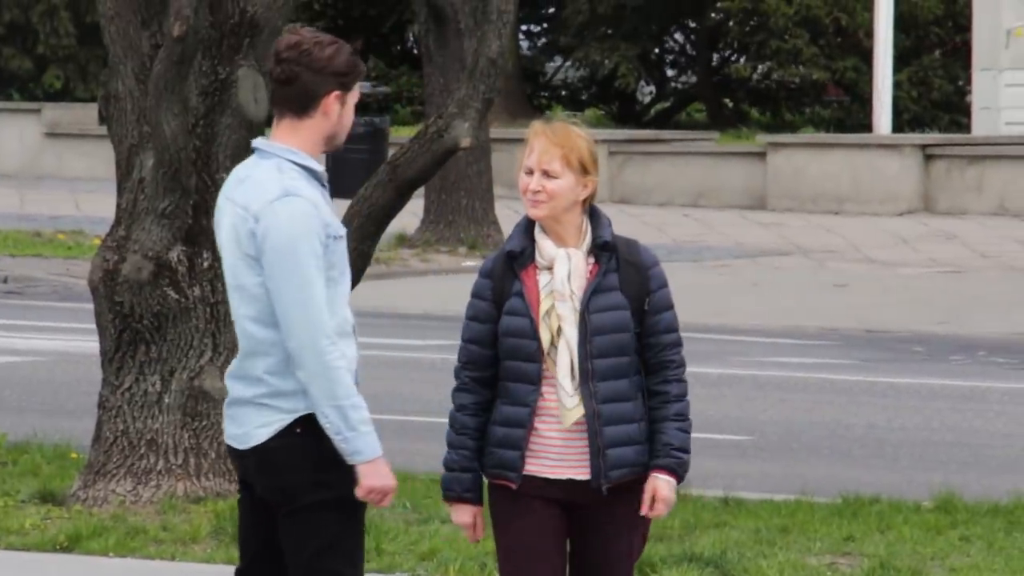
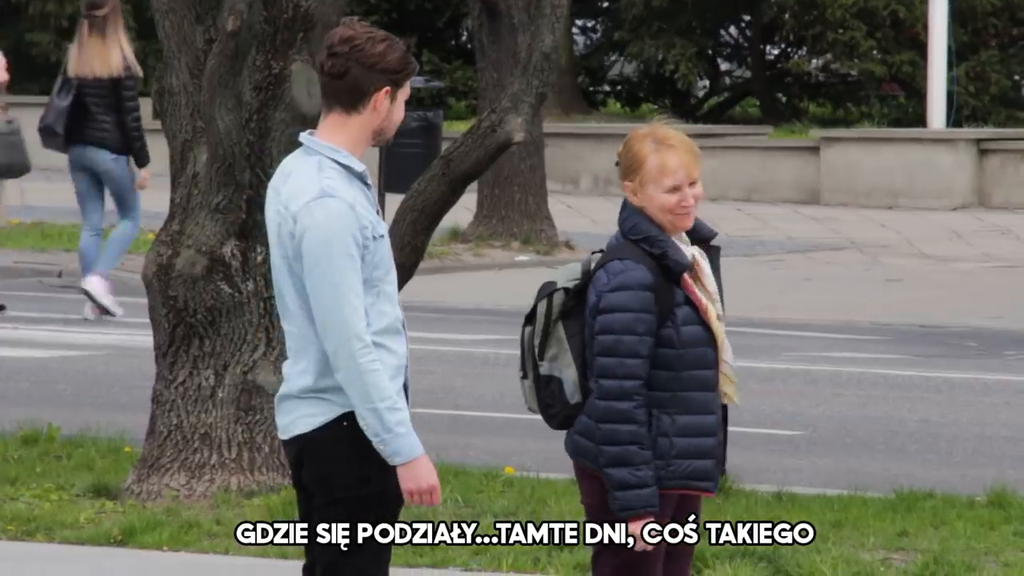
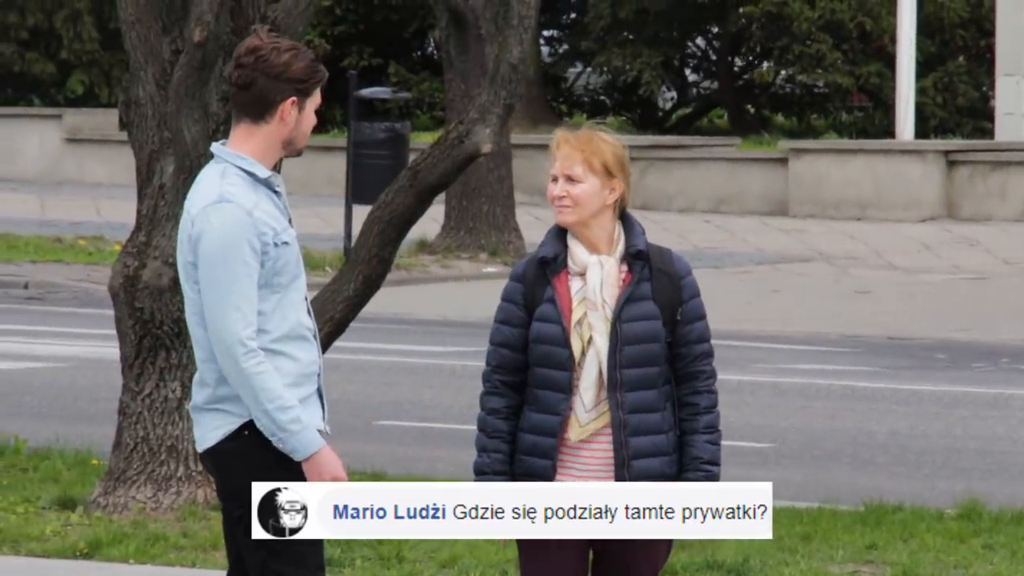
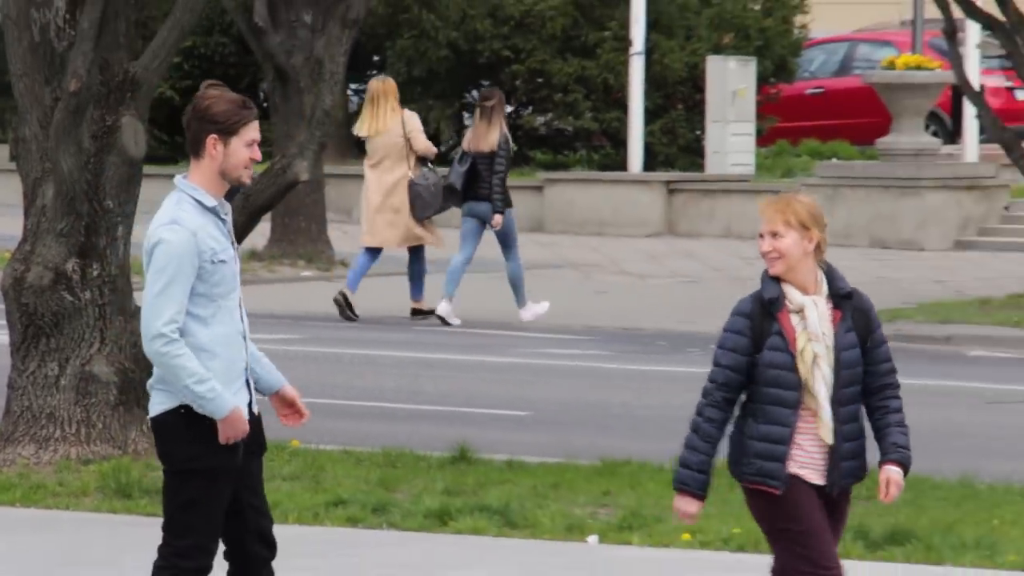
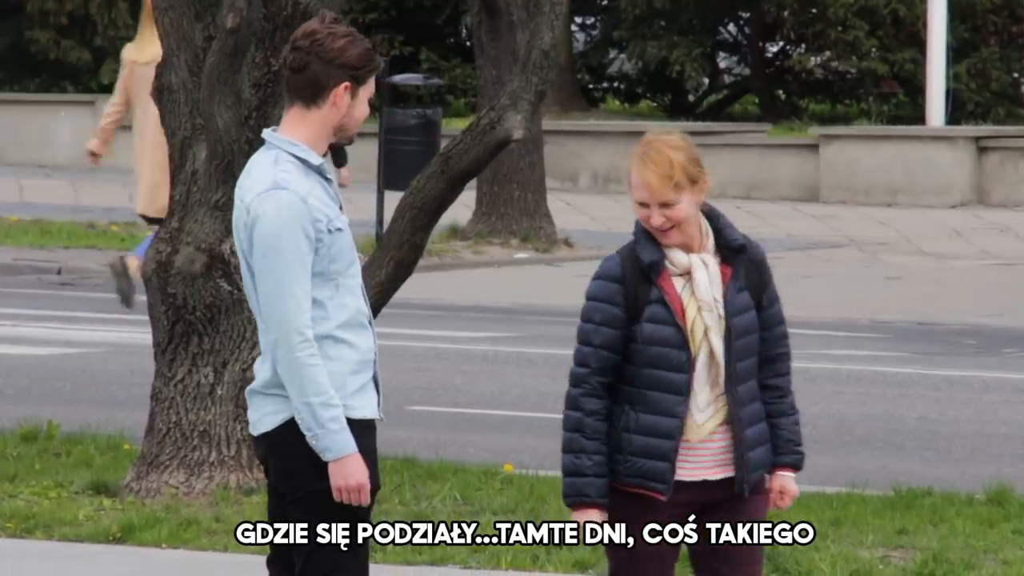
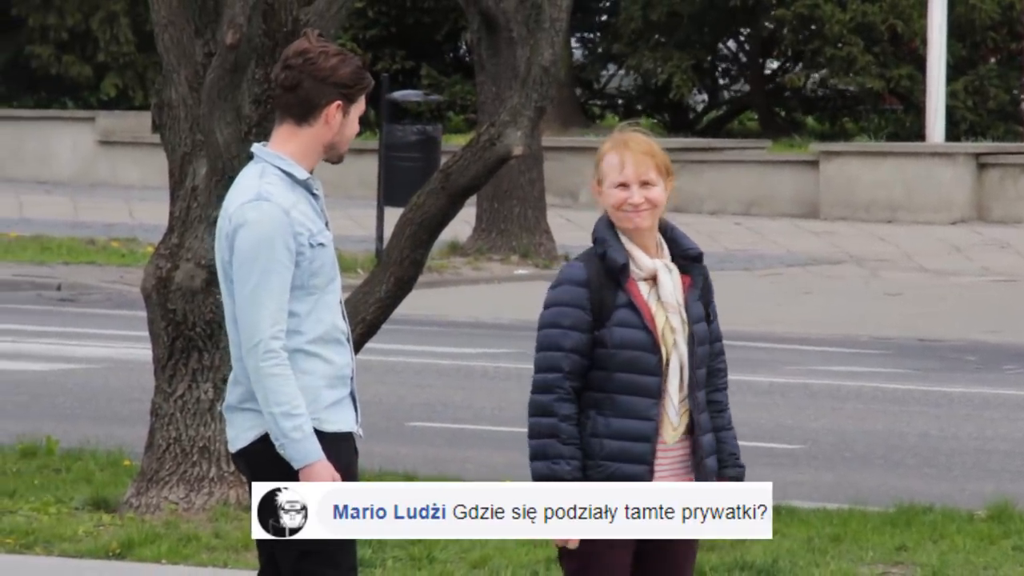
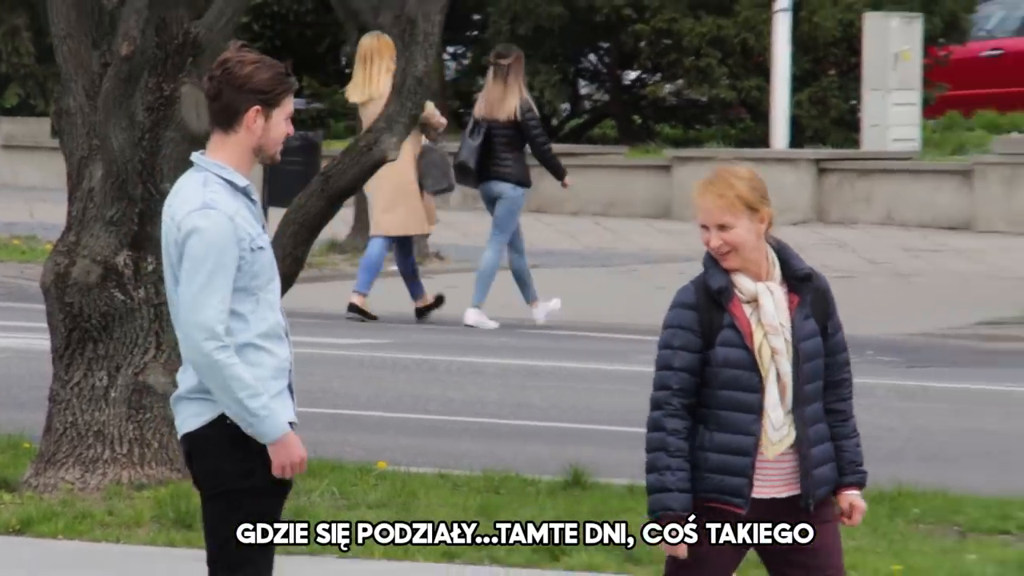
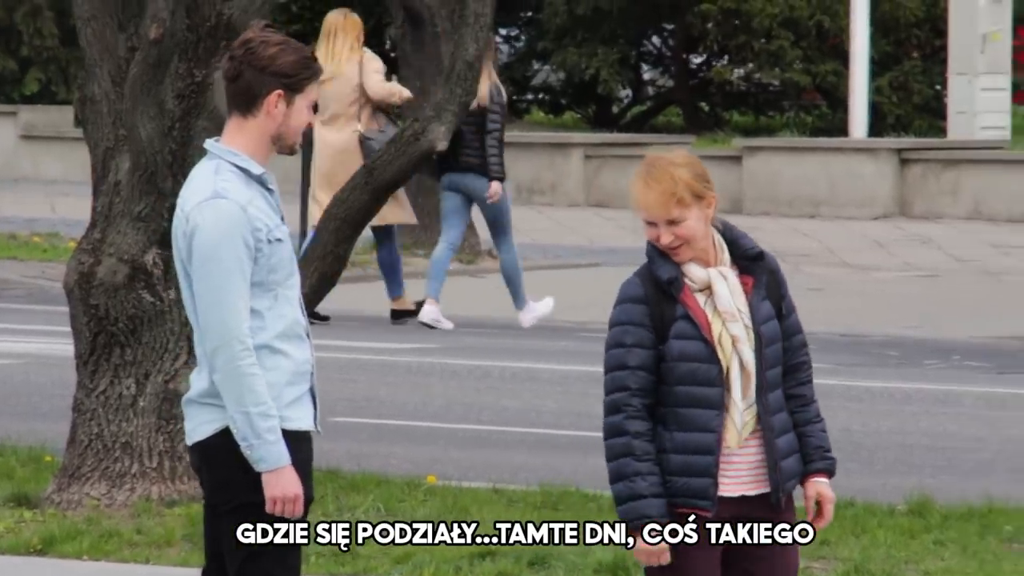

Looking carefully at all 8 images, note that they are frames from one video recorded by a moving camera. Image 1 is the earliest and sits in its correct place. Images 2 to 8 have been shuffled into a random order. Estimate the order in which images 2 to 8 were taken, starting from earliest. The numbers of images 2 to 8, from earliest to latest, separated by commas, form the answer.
3, 6, 2, 5, 8, 7, 4
